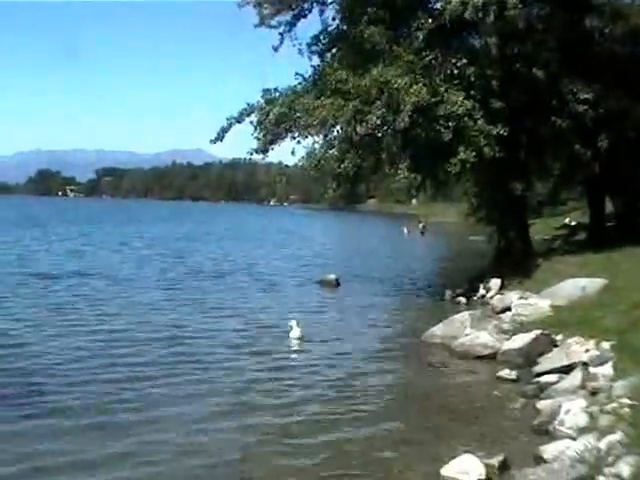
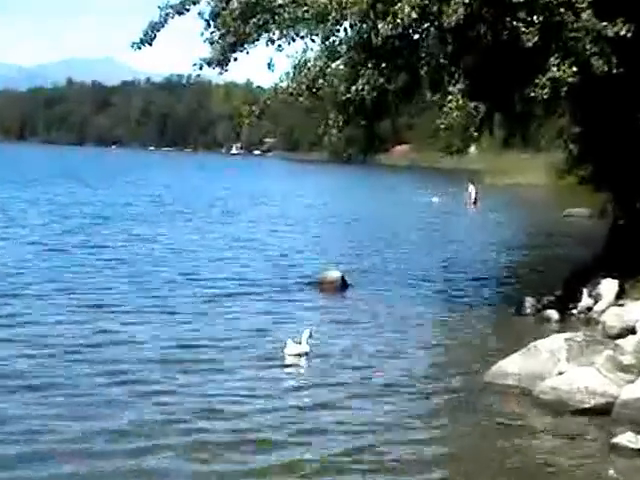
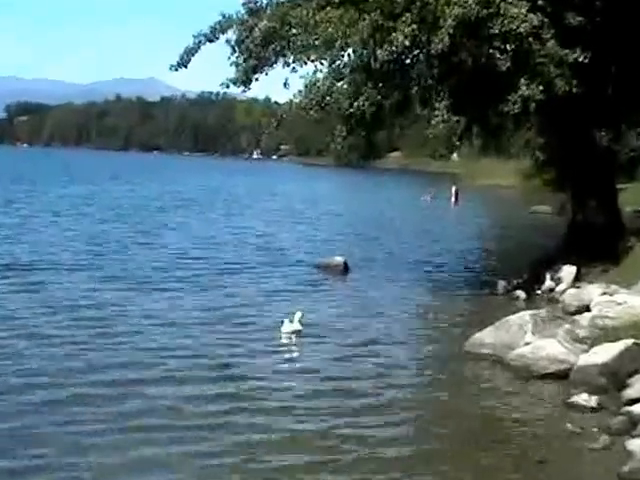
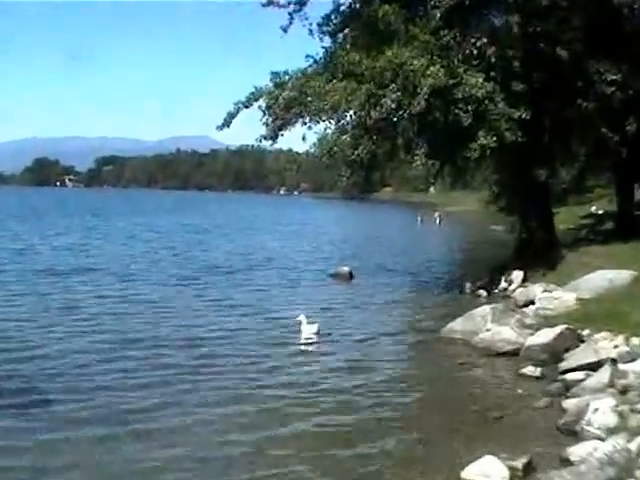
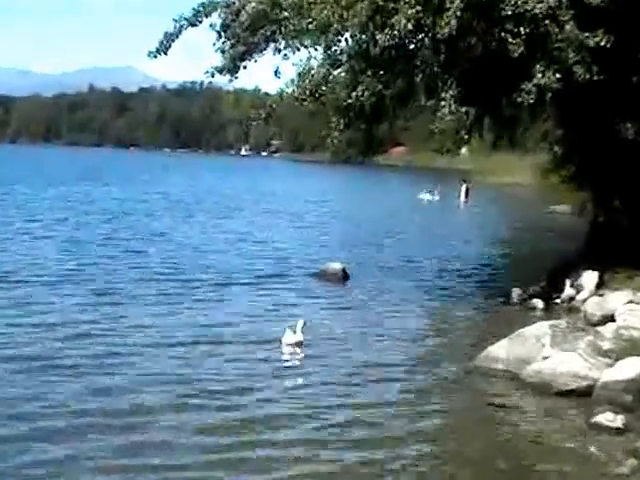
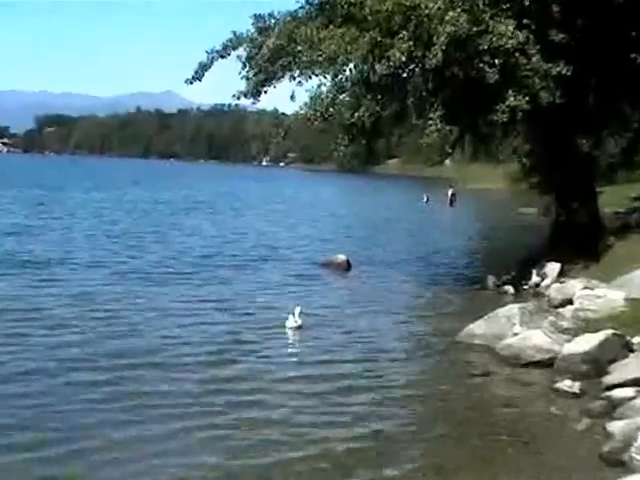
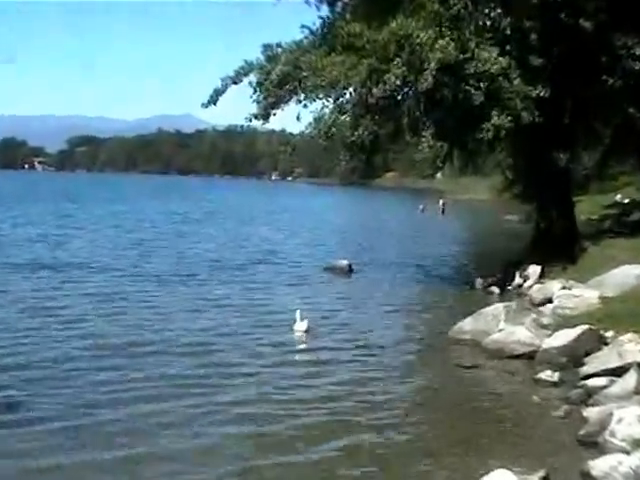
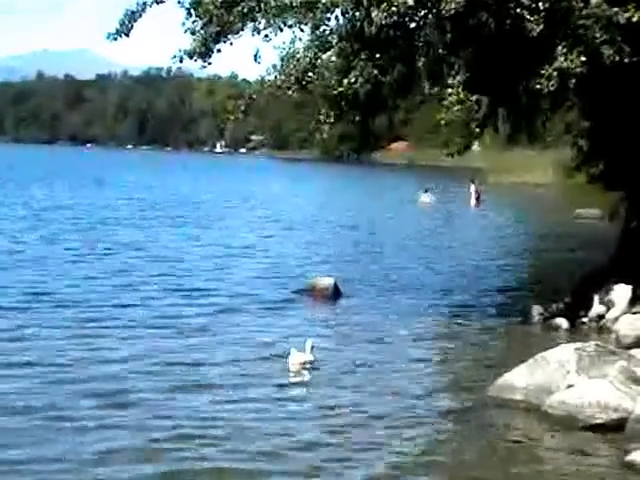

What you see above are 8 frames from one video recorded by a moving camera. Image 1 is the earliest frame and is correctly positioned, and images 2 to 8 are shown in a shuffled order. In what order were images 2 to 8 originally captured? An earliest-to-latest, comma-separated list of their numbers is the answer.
4, 7, 6, 3, 5, 2, 8
